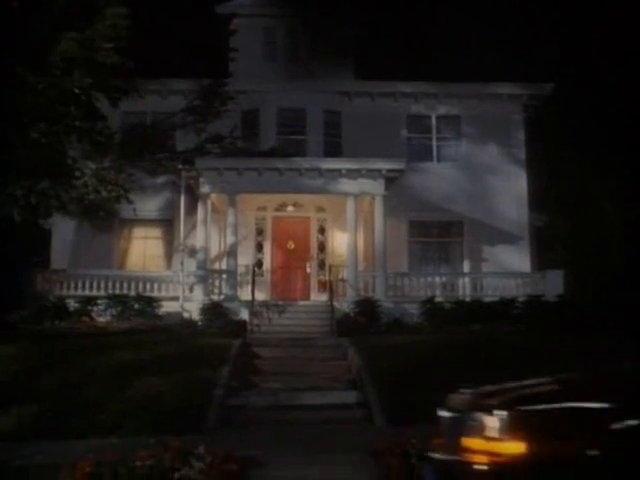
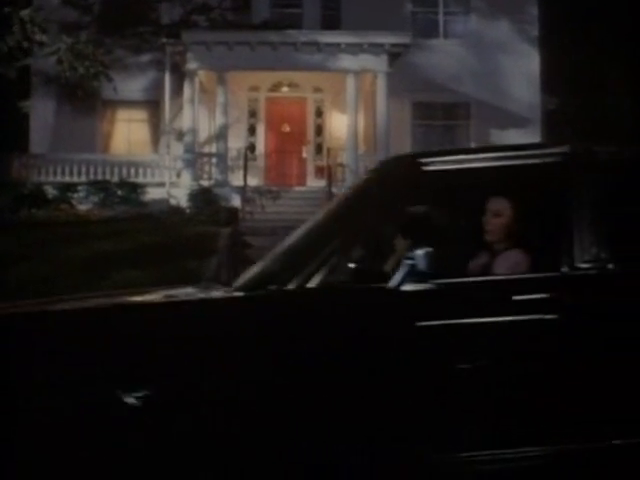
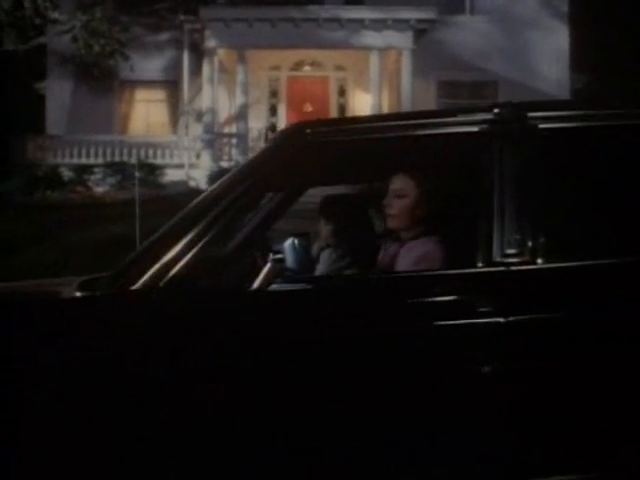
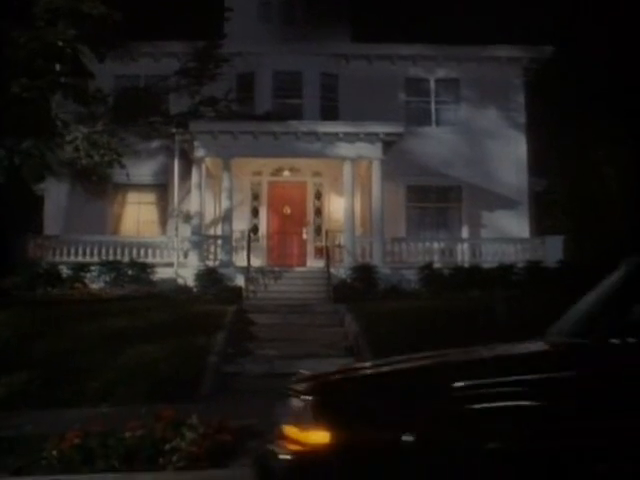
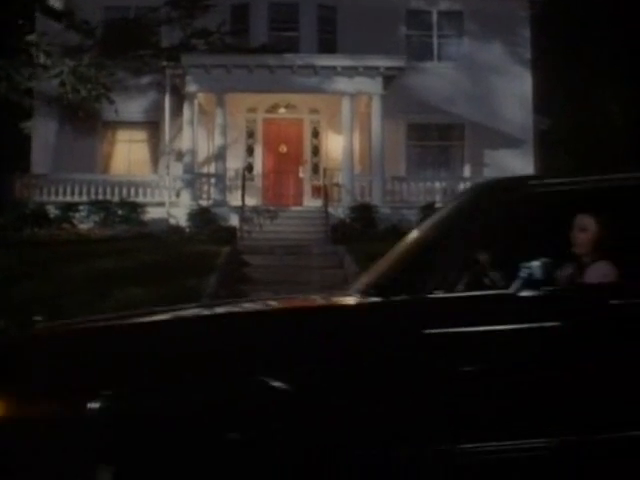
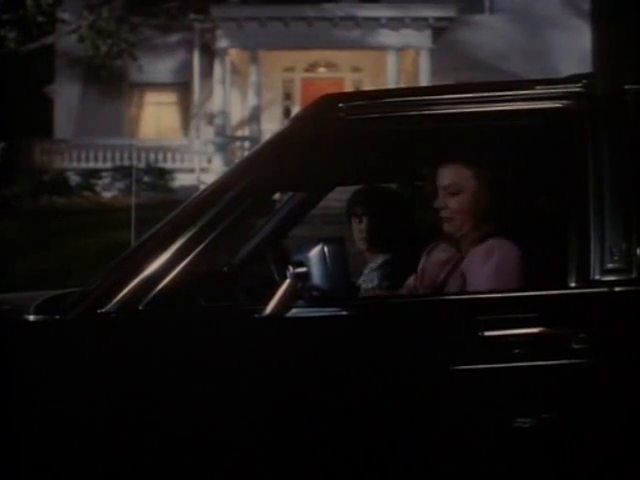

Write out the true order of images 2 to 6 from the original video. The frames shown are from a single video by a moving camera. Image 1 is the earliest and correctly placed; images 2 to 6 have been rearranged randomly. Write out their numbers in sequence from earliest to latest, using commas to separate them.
4, 5, 2, 3, 6
